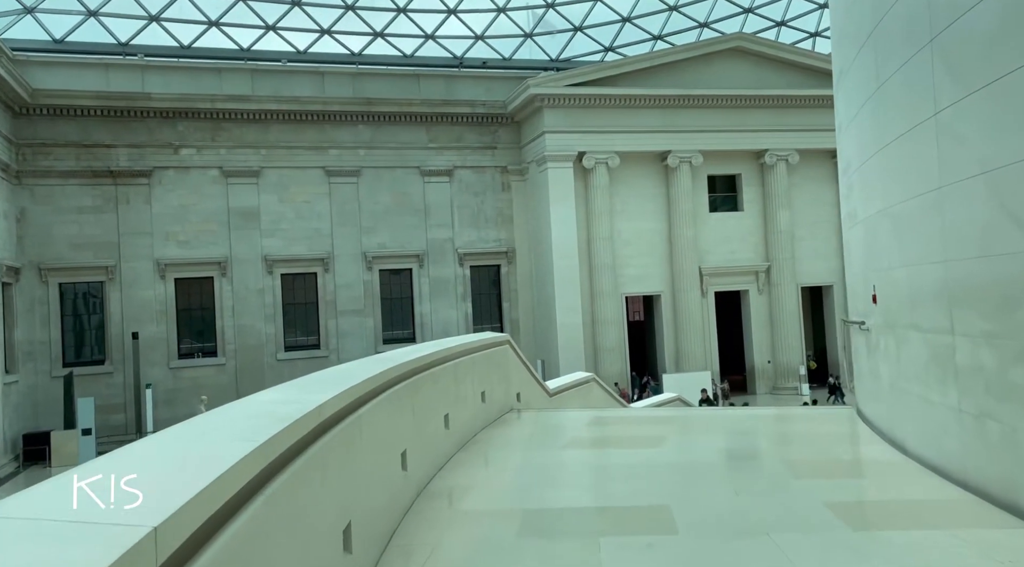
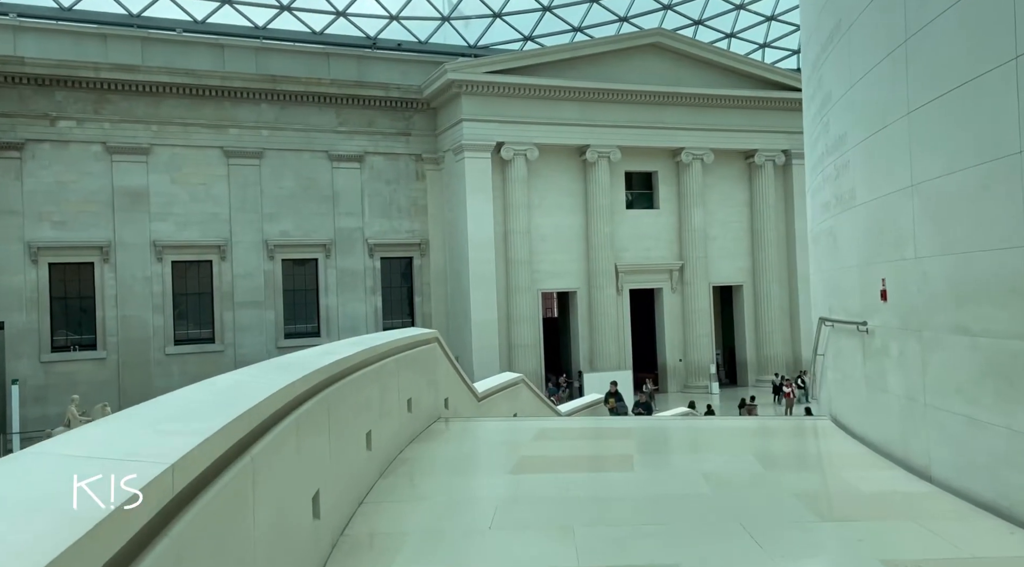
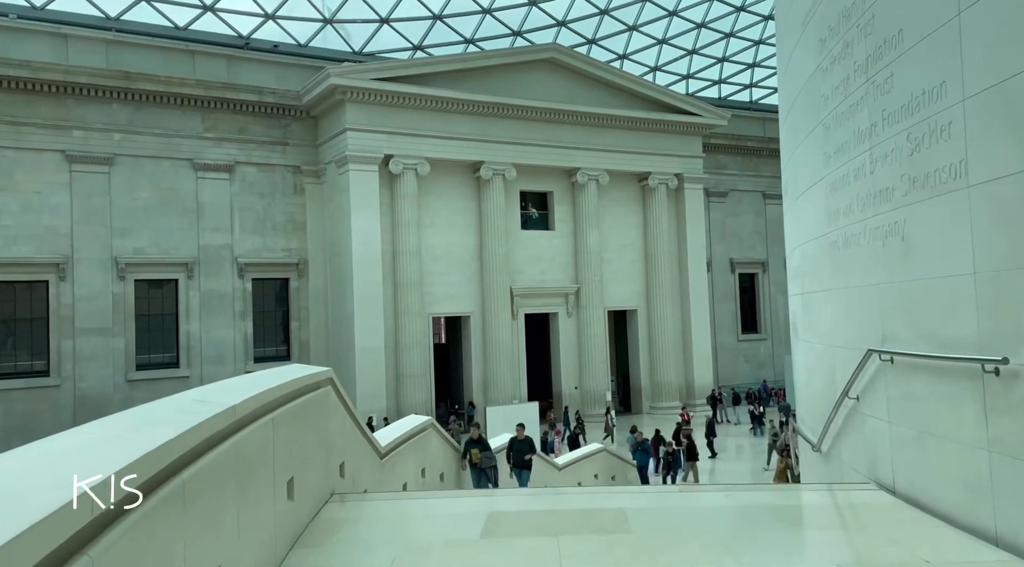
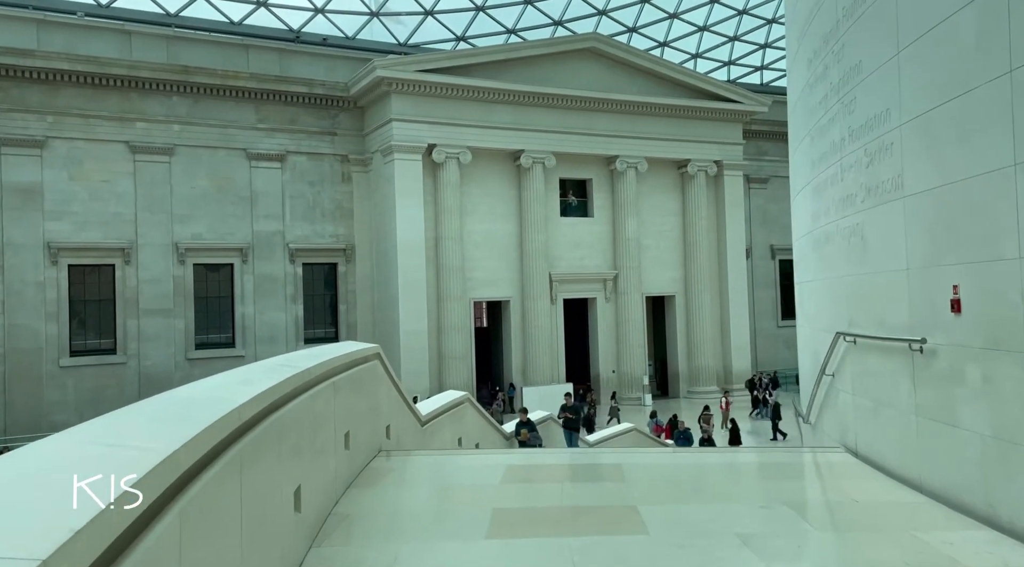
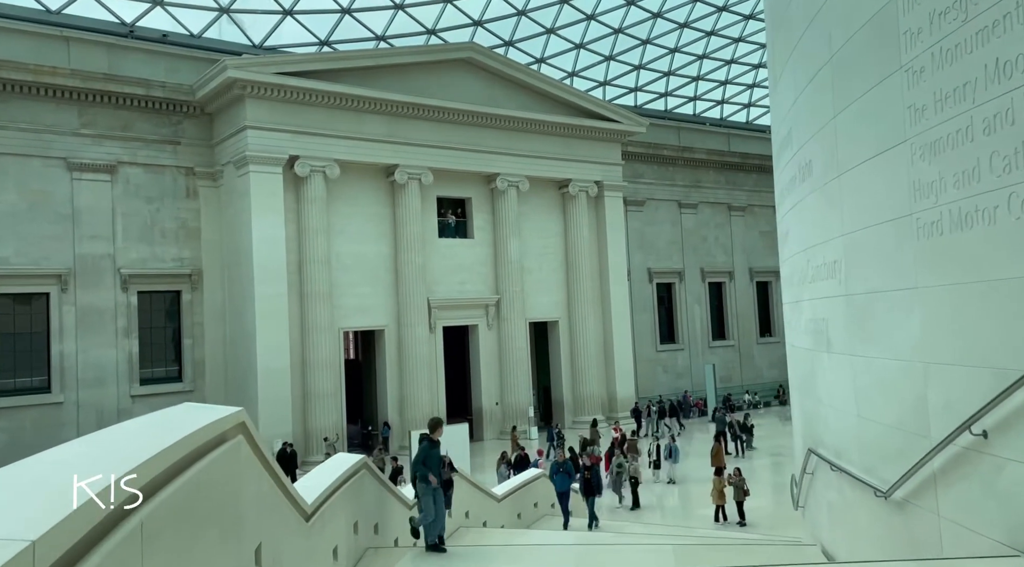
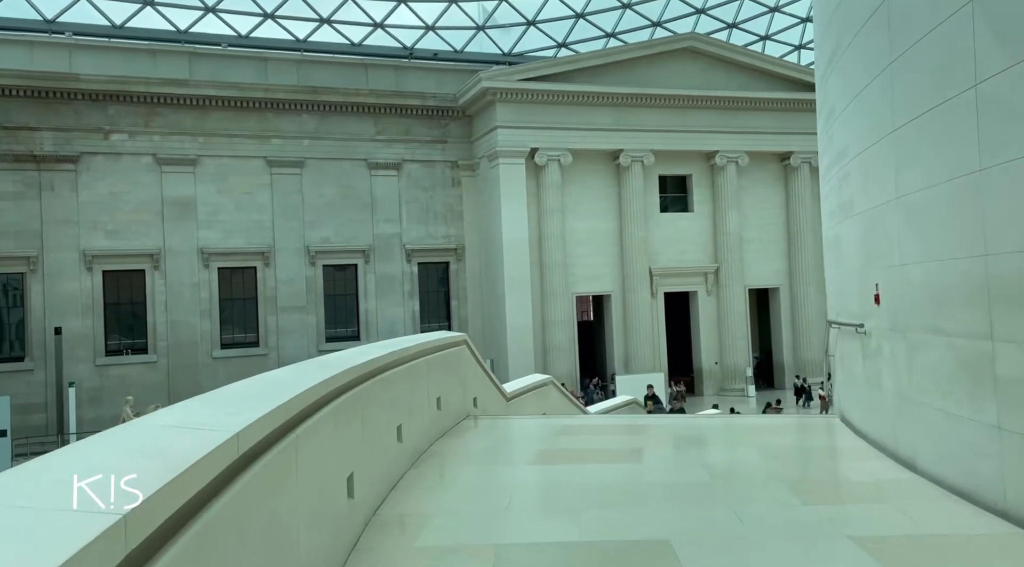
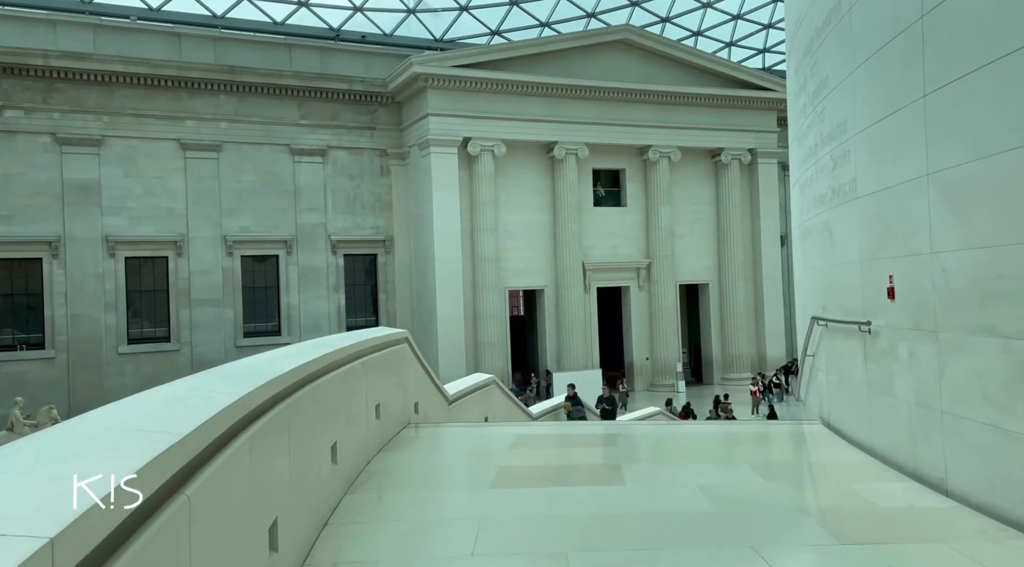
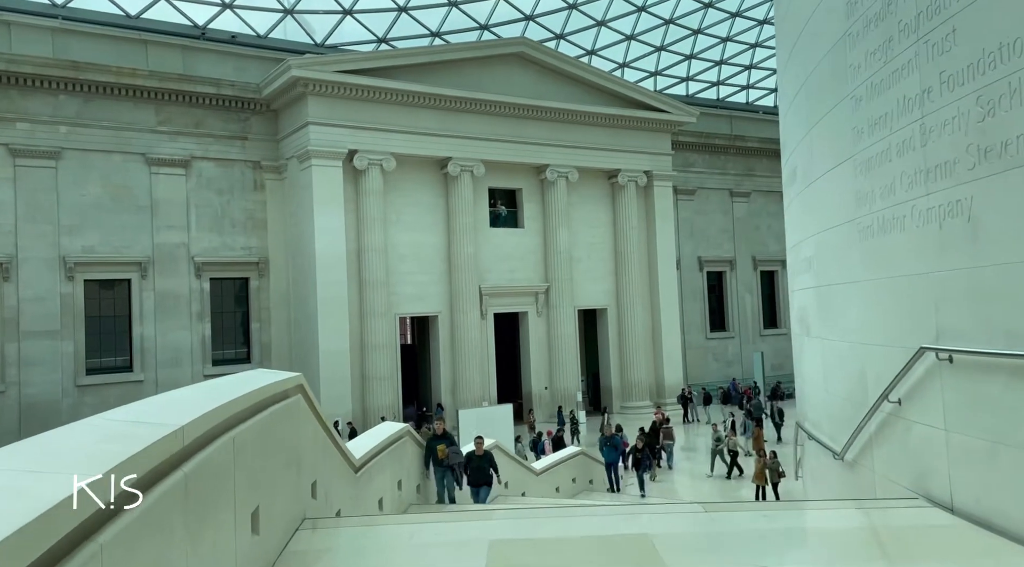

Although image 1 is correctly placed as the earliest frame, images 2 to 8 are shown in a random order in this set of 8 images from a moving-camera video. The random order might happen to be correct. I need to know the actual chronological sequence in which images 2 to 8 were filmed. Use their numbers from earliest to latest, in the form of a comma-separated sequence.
6, 2, 7, 4, 3, 8, 5
